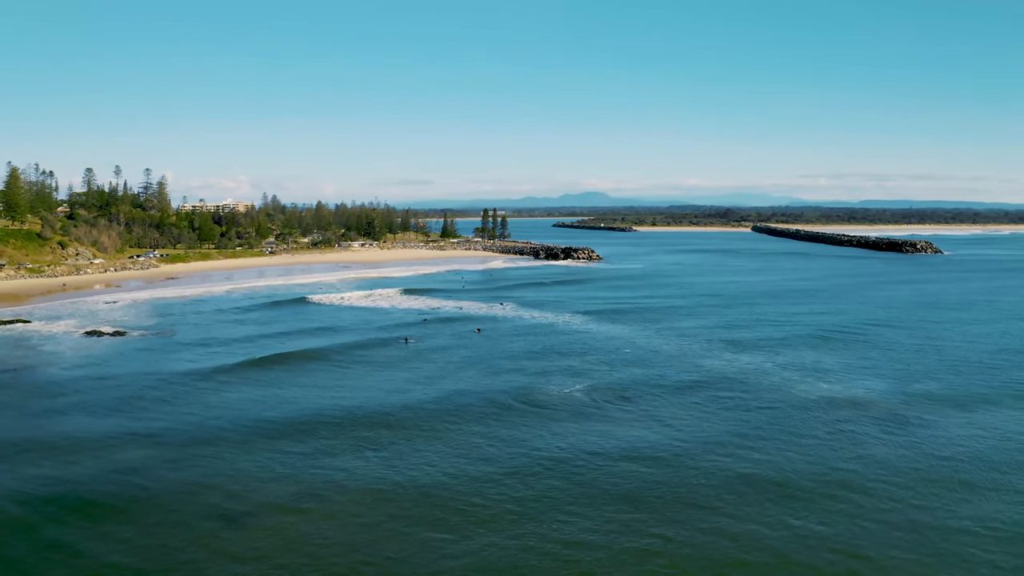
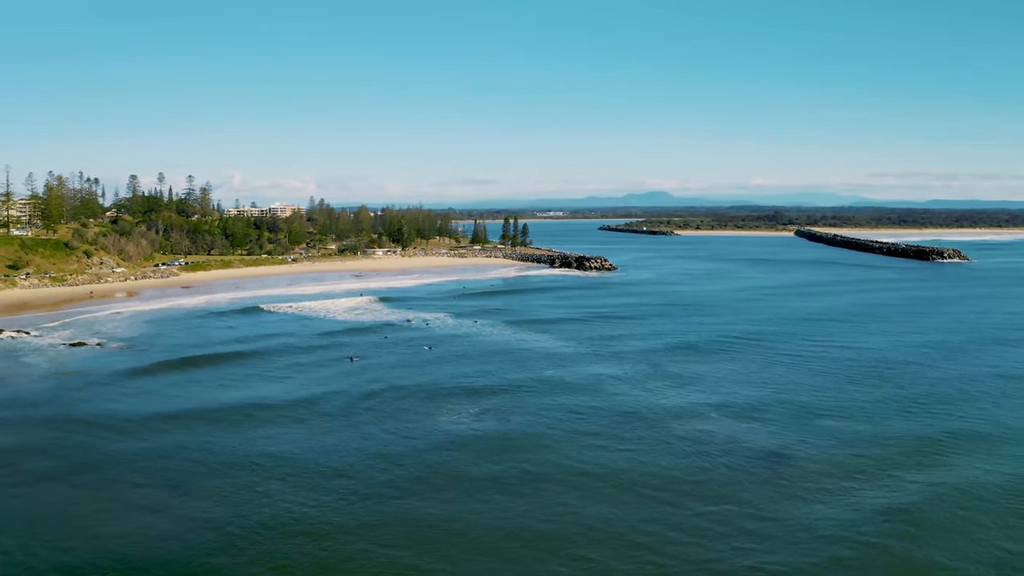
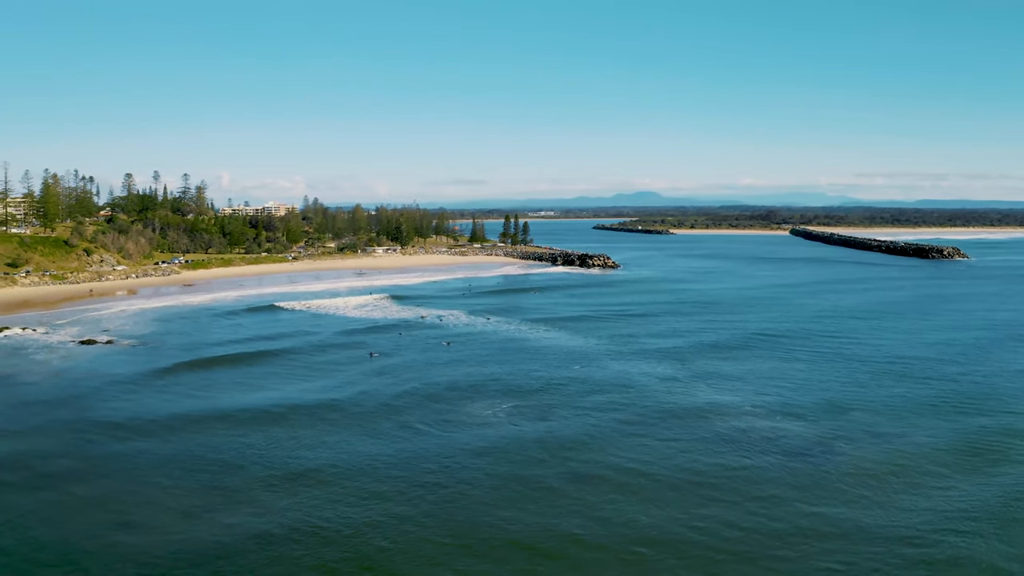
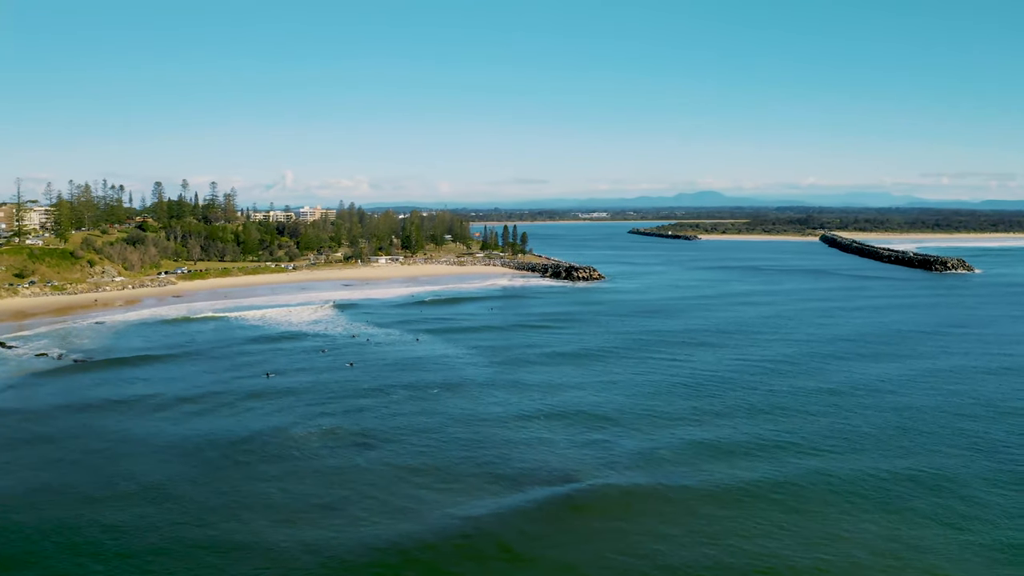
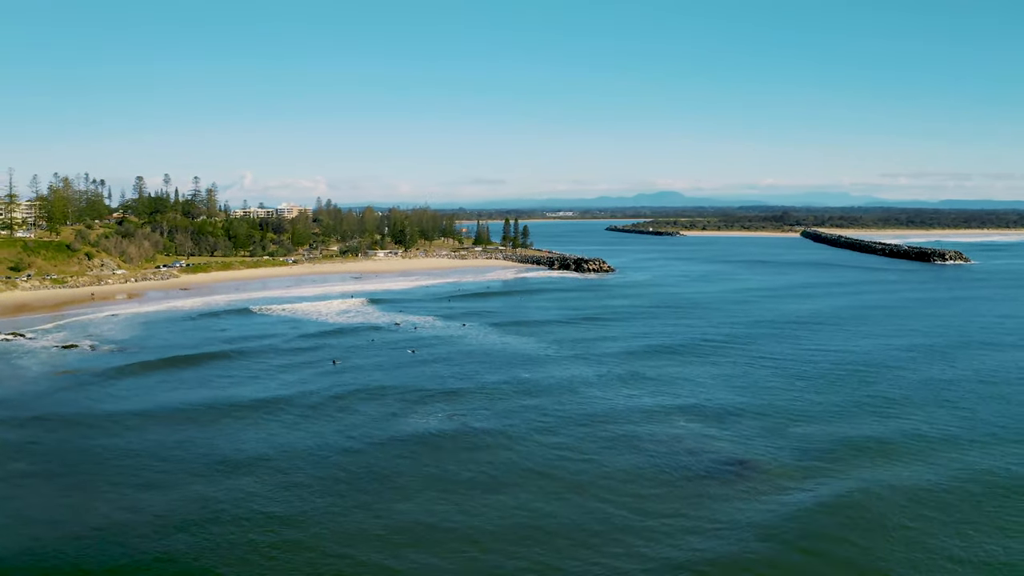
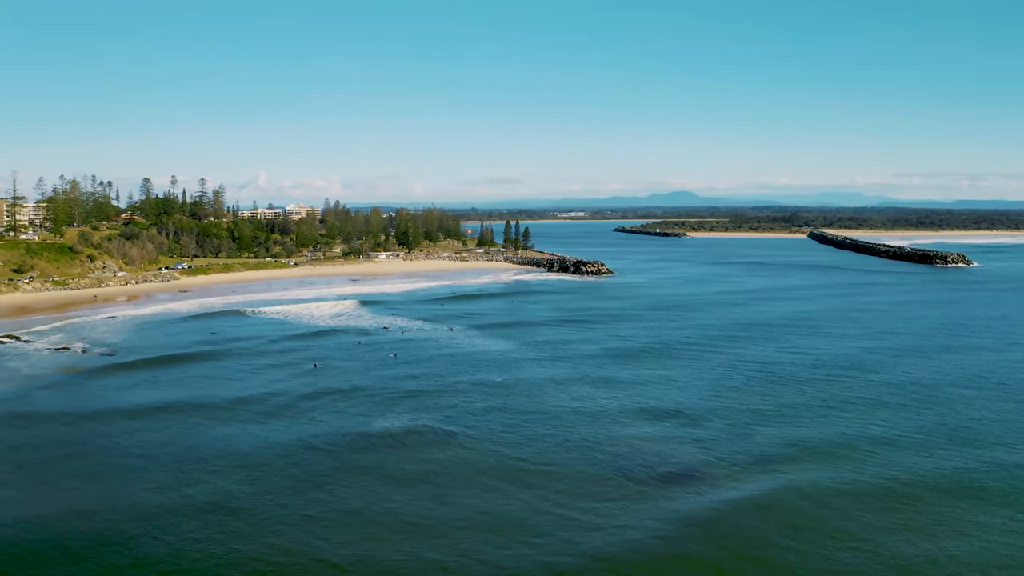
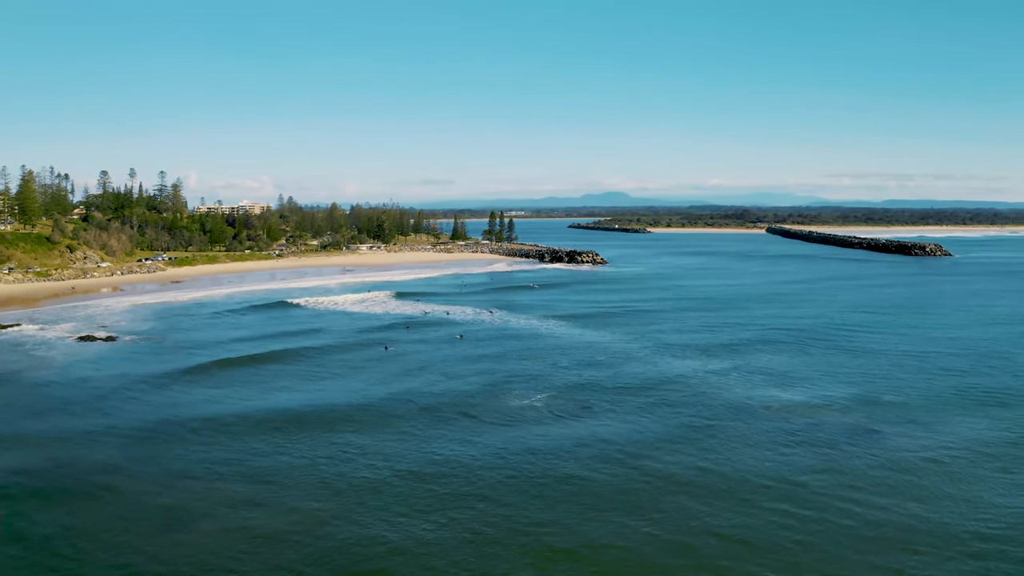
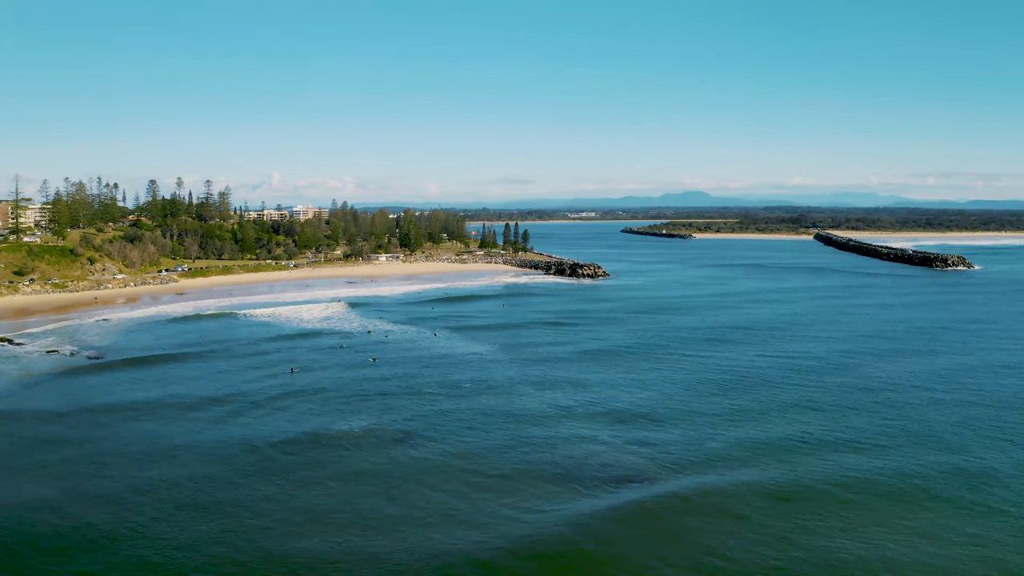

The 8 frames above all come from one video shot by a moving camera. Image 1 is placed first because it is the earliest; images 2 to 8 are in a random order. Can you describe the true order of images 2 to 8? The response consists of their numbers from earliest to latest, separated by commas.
7, 3, 2, 5, 6, 8, 4
